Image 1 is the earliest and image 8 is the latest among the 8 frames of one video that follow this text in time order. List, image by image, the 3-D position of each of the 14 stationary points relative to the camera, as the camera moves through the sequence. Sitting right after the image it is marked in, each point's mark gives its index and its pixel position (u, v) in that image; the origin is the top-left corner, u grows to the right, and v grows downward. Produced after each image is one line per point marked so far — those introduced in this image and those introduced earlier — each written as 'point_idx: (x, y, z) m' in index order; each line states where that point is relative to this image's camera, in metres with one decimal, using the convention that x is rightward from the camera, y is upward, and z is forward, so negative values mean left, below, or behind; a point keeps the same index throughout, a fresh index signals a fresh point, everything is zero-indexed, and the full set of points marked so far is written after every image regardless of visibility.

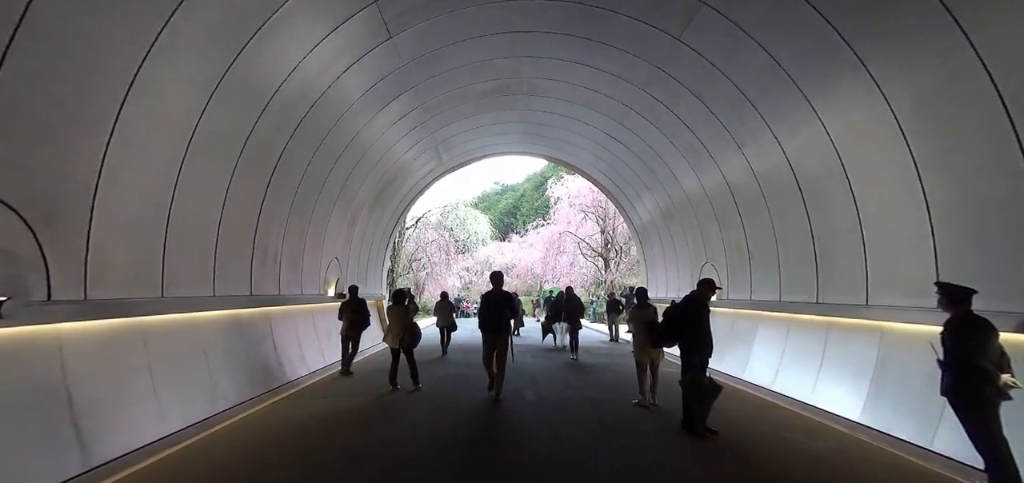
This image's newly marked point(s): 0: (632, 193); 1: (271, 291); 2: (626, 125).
0: (+4.0, +1.7, +14.0) m
1: (-4.1, -0.9, +7.3) m
2: (+2.8, +2.9, +10.3) m
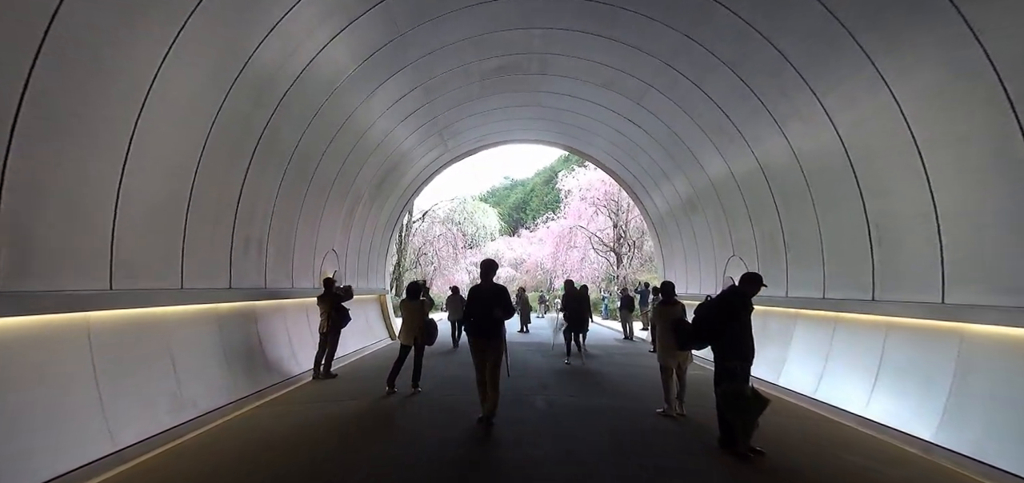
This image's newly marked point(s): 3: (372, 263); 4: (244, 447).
0: (+4.3, +1.9, +13.1) m
1: (-4.0, -0.7, +6.7) m
2: (+3.0, +3.1, +9.5) m
3: (-4.4, -0.7, +13.0) m
4: (-2.8, -2.1, +4.4) m
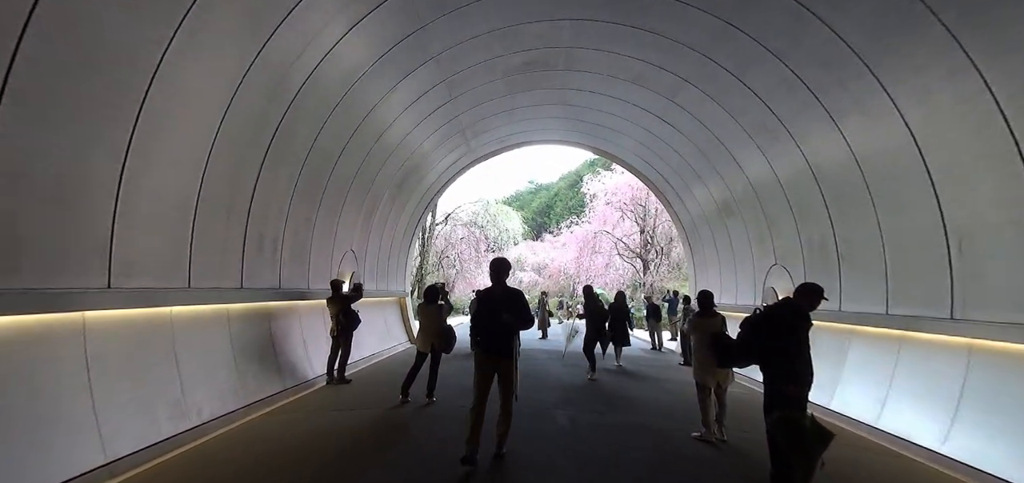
0: (+5.0, +1.7, +12.5) m
1: (-3.6, -0.7, +6.5) m
2: (+3.6, +3.0, +9.0) m
3: (-3.7, -0.7, +12.8) m
4: (-2.6, -2.1, +4.1) m
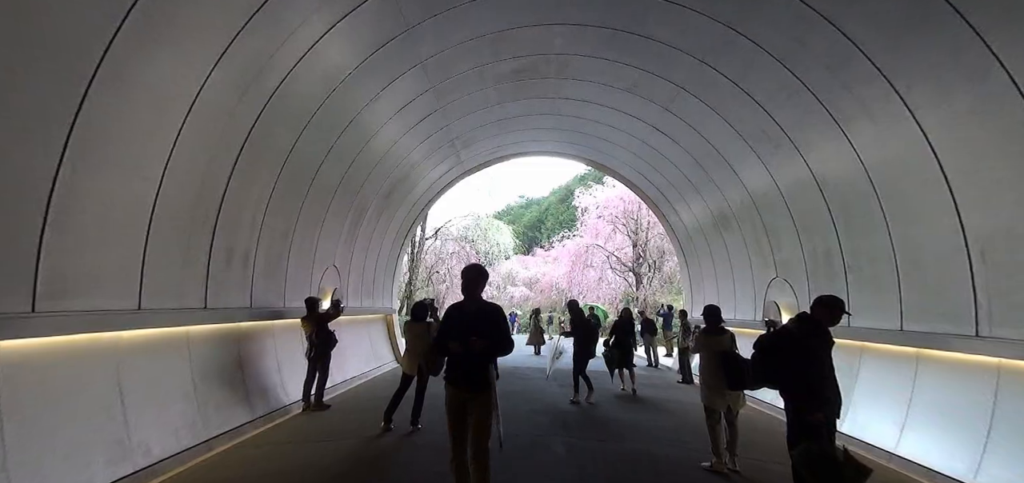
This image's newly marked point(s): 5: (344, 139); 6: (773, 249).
0: (+4.8, +1.4, +12.2) m
1: (-3.8, -0.9, +6.0) m
2: (+3.4, +2.7, +8.7) m
3: (-4.0, -1.2, +12.3) m
4: (-2.6, -2.2, +3.5) m
5: (-2.9, +1.8, +7.3) m
6: (+5.3, -0.2, +8.5) m
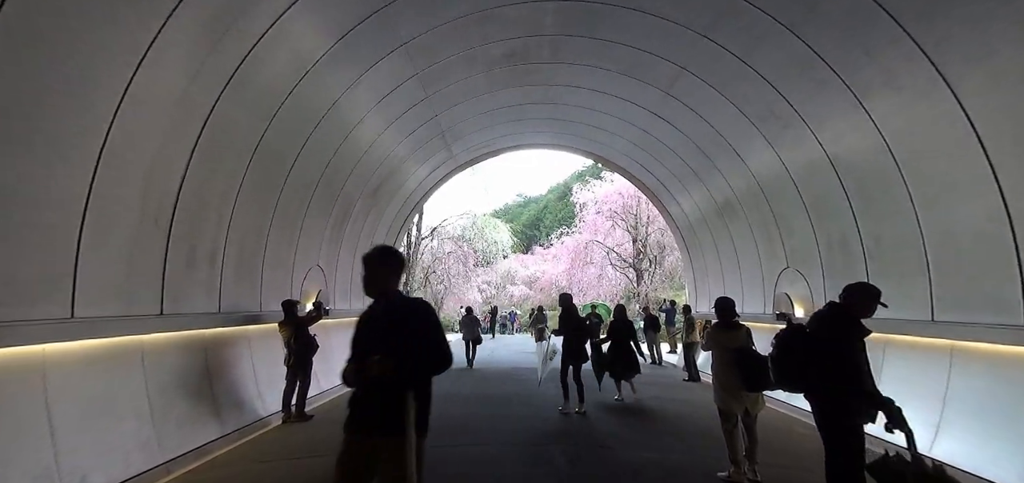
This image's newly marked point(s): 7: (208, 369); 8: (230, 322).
0: (+4.6, +1.6, +11.8) m
1: (-3.8, -0.9, +5.5) m
2: (+3.2, +2.9, +8.3) m
3: (-4.1, -1.1, +11.8) m
4: (-2.7, -2.2, +3.1) m
5: (-3.1, +1.8, +6.8) m
6: (+5.2, +0.1, +8.0) m
7: (-3.8, -1.6, +5.2) m
8: (-3.8, -1.1, +5.6) m
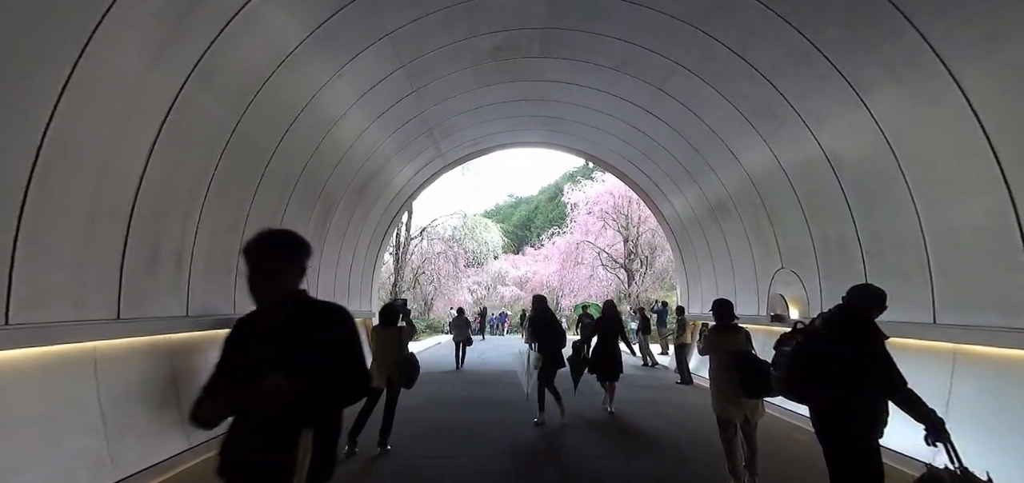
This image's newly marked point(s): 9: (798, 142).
0: (+4.3, +1.6, +11.6) m
1: (-4.0, -0.9, +5.2) m
2: (+3.0, +2.9, +8.1) m
3: (-4.4, -1.1, +11.5) m
4: (-2.8, -2.2, +2.7) m
5: (-3.2, +1.8, +6.5) m
6: (+5.0, +0.1, +7.9) m
7: (-3.9, -1.6, +4.8) m
8: (-3.9, -1.0, +5.2) m
9: (+4.4, +1.5, +6.5) m
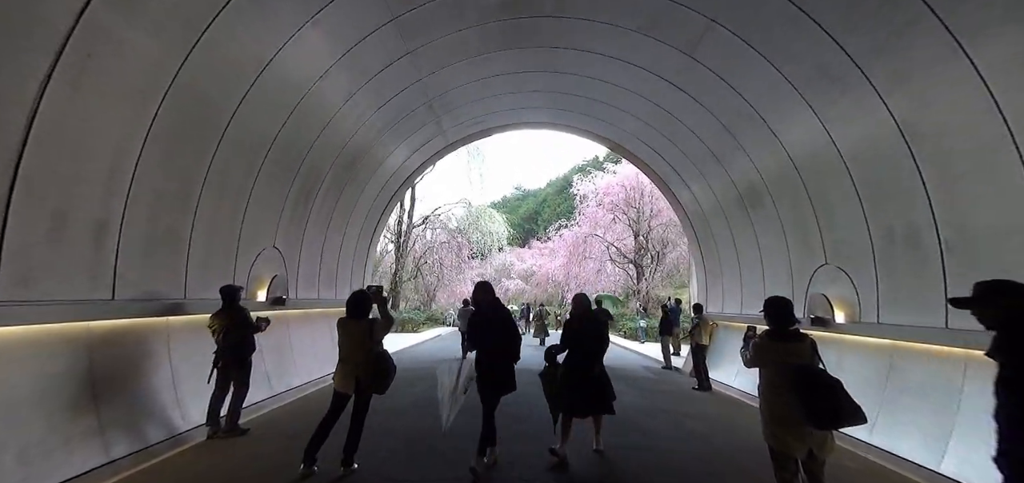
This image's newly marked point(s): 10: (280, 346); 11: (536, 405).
0: (+4.5, +1.8, +10.6) m
1: (-4.0, -0.5, +4.3) m
2: (+3.2, +3.1, +7.0) m
3: (-4.3, -0.7, +10.6) m
4: (-2.8, -1.9, +1.9) m
5: (-3.2, +2.2, +5.5) m
6: (+5.1, +0.2, +6.9) m
7: (-3.9, -1.3, +4.0) m
8: (-3.9, -0.7, +4.4) m
9: (+4.5, +1.7, +5.4) m
10: (-4.1, -1.9, +7.4) m
11: (+0.5, -3.0, +7.8) m
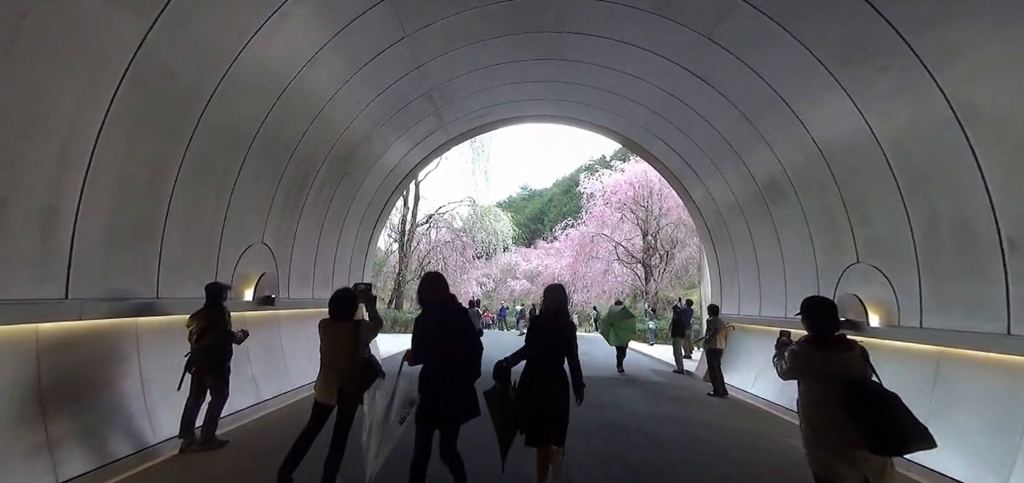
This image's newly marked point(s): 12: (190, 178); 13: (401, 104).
0: (+4.6, +1.8, +10.0) m
1: (-4.0, -0.5, +3.9) m
2: (+3.2, +3.1, +6.5) m
3: (-4.2, -0.7, +10.2) m
4: (-2.9, -1.8, +1.4) m
5: (-3.1, +2.2, +5.1) m
6: (+5.1, +0.2, +6.3) m
7: (-3.9, -1.2, +3.5) m
8: (-3.9, -0.7, +3.9) m
9: (+4.5, +1.7, +4.9) m
10: (-4.0, -1.8, +7.0) m
11: (+0.5, -3.0, +7.3) m
12: (-3.8, +0.8, +5.1) m
13: (-2.3, +2.8, +8.5) m
